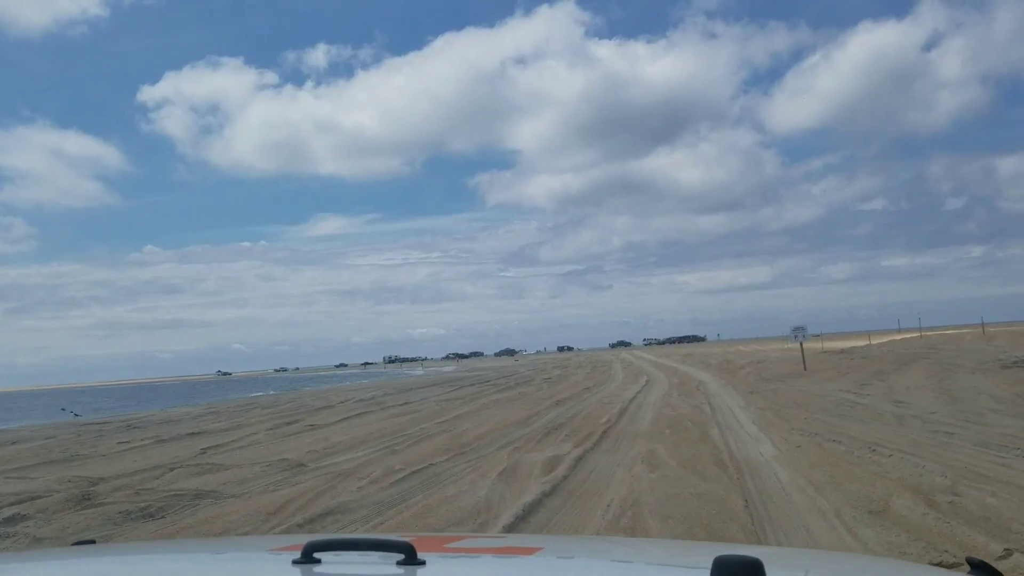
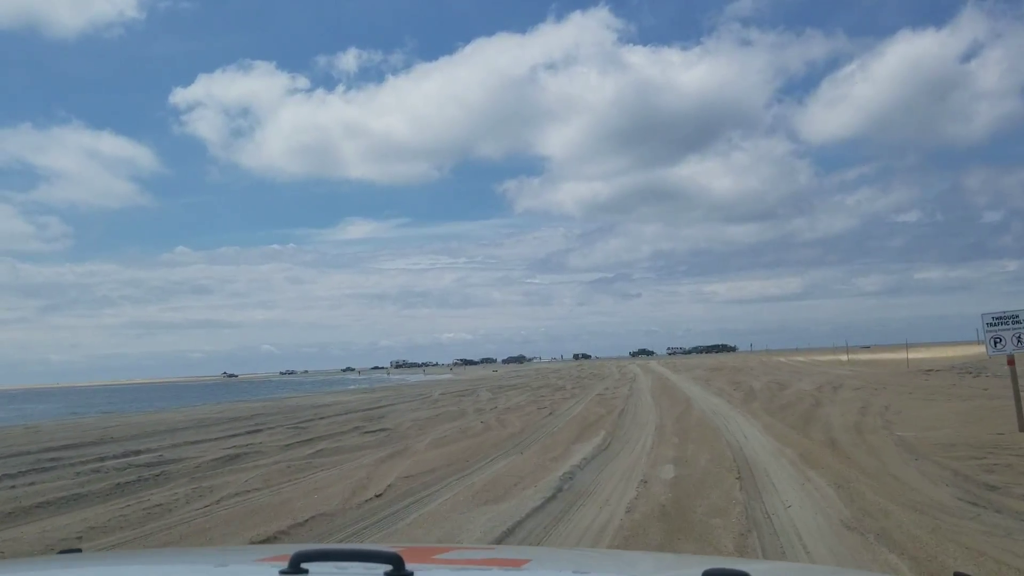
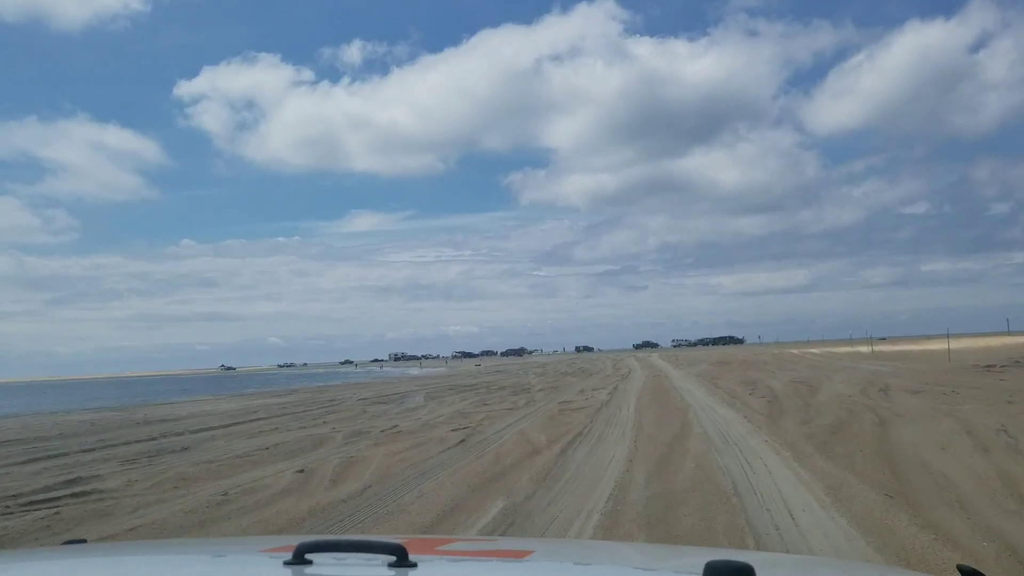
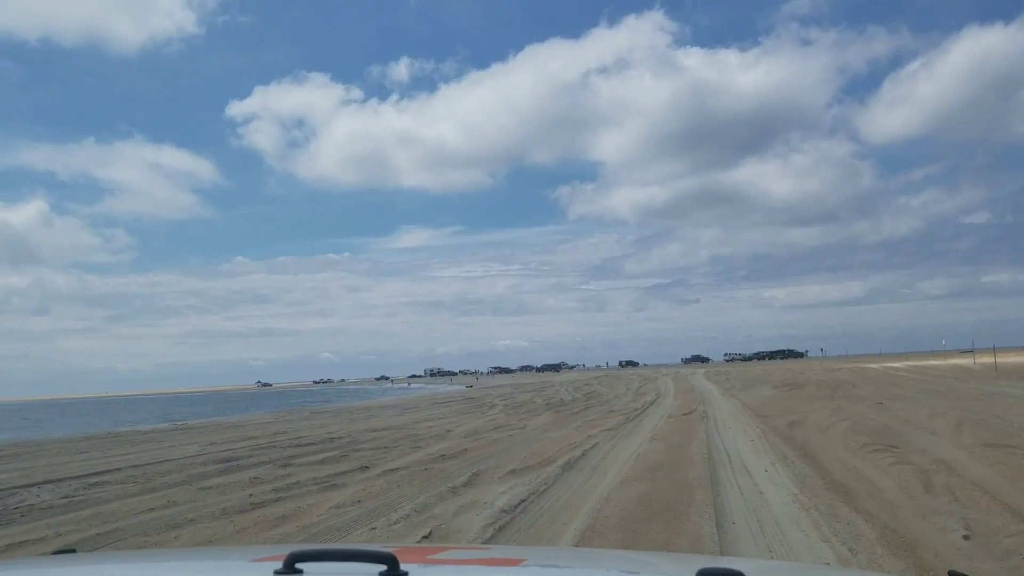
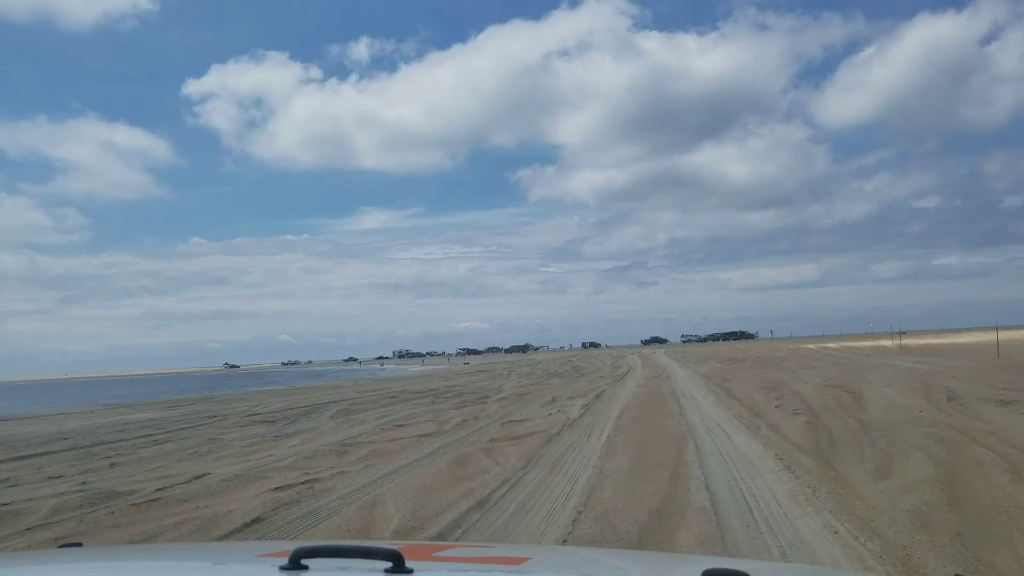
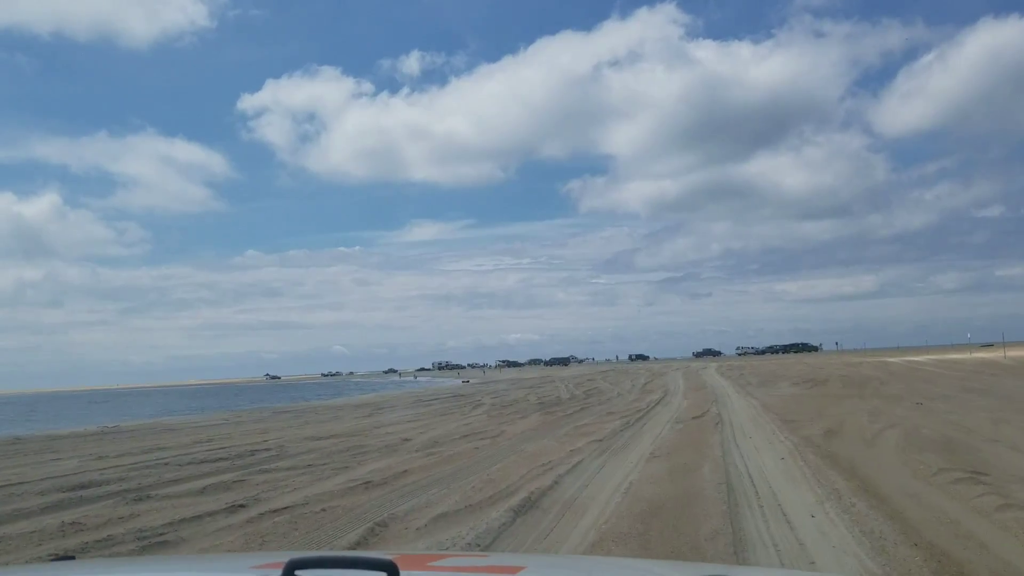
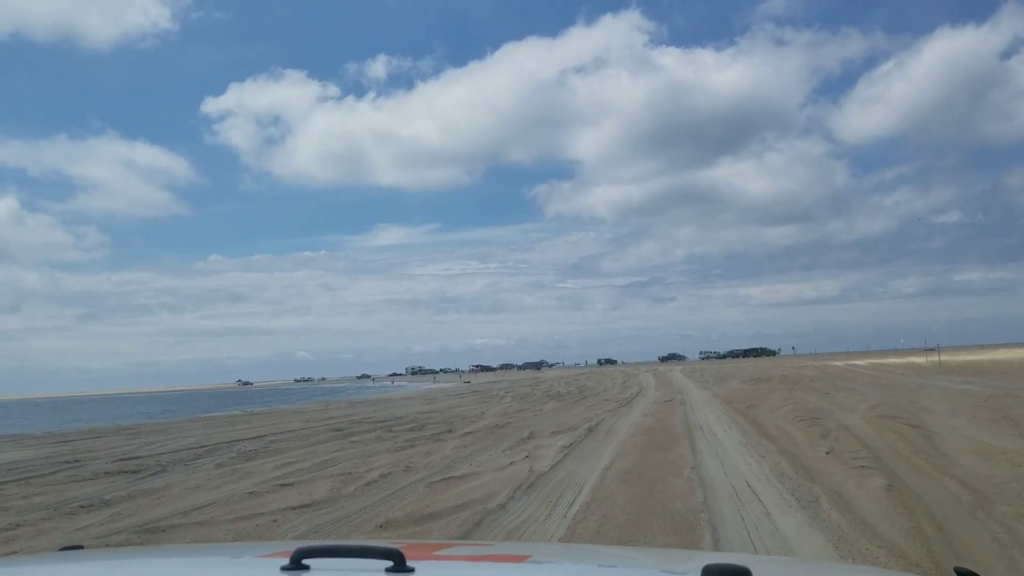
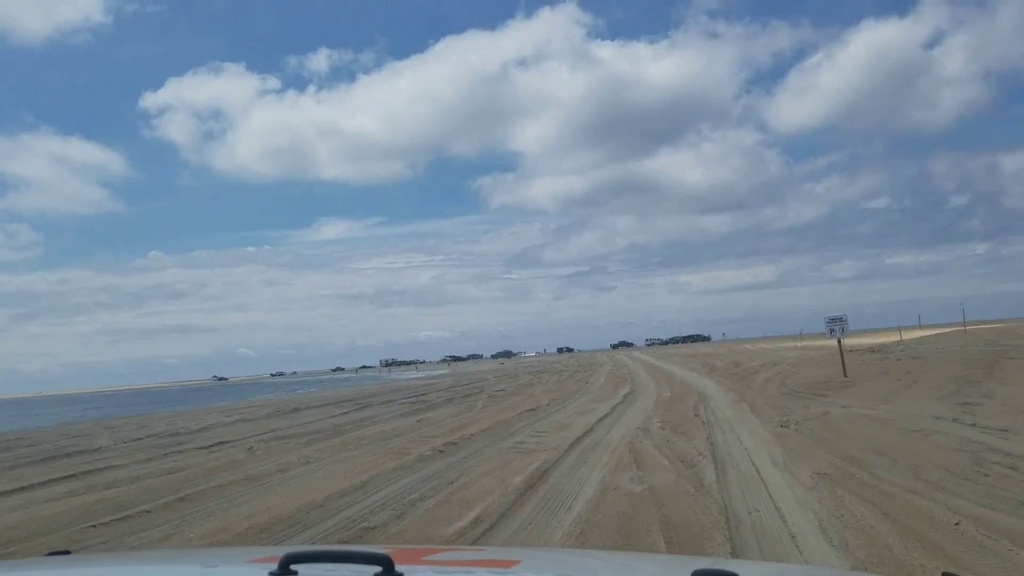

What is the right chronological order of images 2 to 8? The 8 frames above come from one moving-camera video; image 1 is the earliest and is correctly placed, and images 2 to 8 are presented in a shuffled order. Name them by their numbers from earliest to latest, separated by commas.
8, 2, 3, 5, 7, 4, 6
